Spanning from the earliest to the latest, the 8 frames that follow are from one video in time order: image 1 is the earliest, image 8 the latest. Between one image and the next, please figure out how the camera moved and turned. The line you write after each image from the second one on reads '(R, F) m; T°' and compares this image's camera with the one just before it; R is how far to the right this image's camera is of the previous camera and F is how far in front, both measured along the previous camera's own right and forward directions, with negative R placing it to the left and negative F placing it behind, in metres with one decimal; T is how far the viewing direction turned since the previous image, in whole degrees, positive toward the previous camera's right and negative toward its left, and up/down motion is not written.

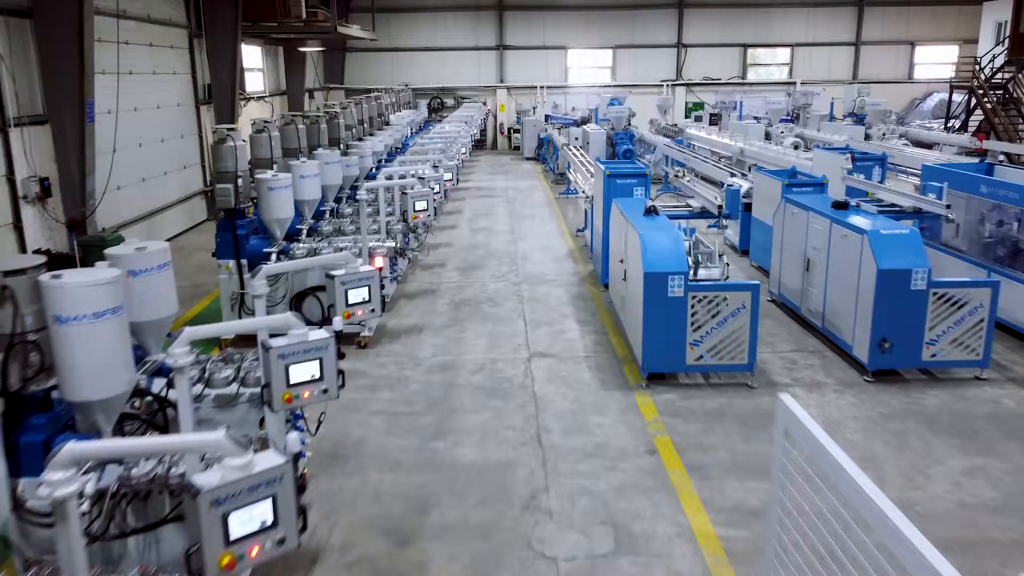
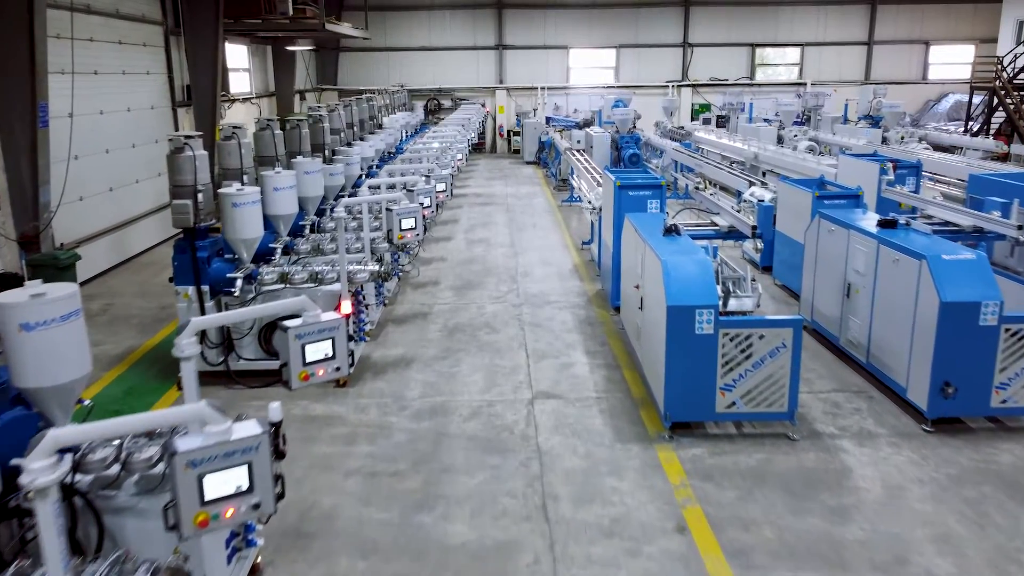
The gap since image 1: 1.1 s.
(0.0, +0.7) m; 0°
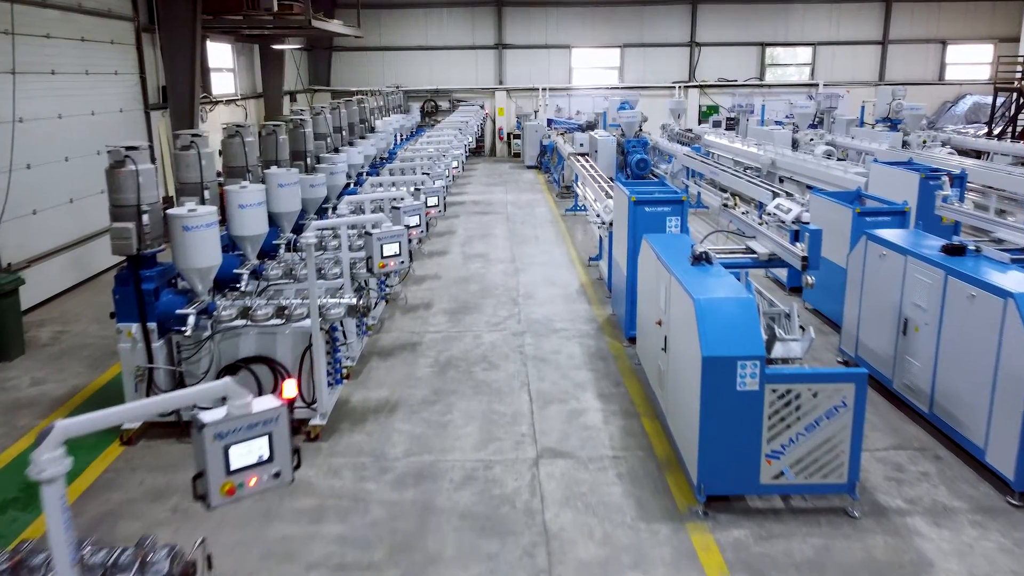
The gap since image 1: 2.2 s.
(0.0, +0.8) m; 0°
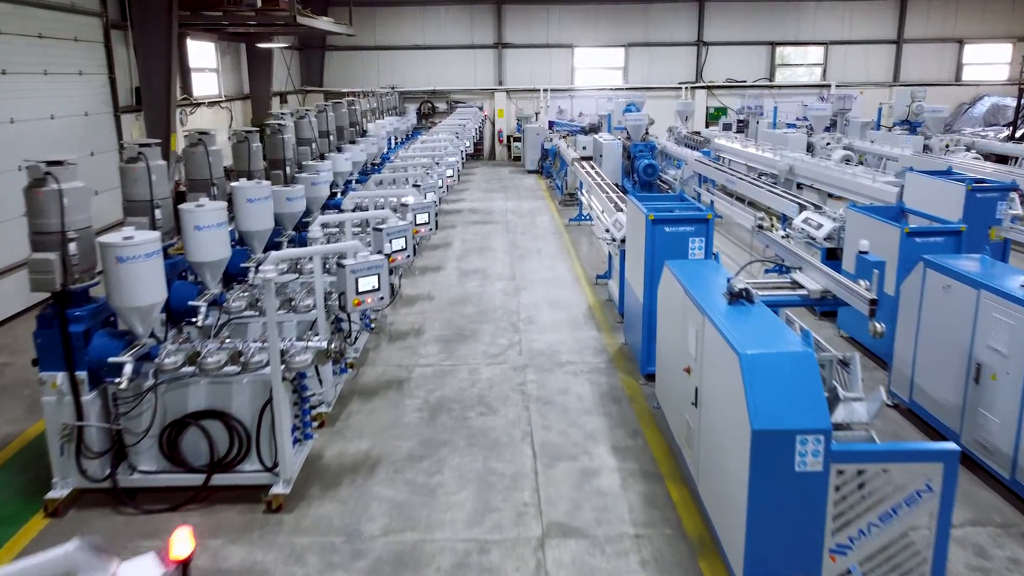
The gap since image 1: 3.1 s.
(0.0, +0.7) m; 0°
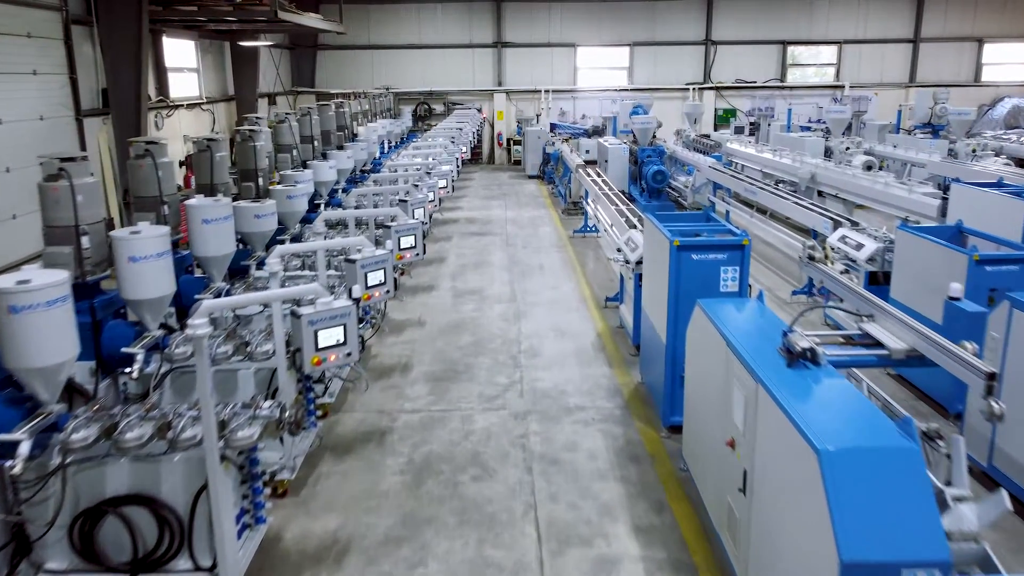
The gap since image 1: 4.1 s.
(0.0, +0.8) m; 0°
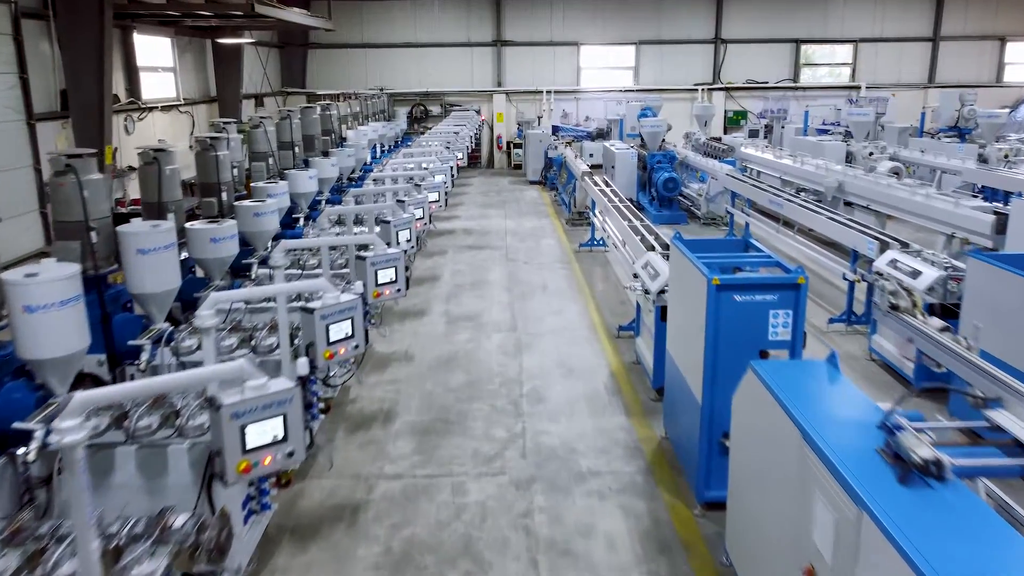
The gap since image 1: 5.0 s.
(0.0, +0.8) m; 0°
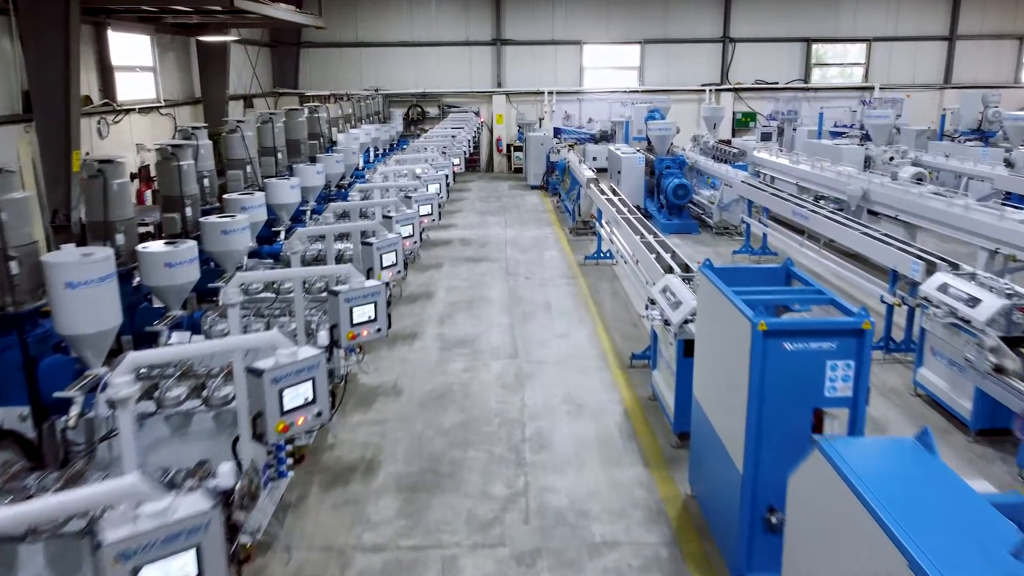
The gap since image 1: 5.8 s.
(0.0, +0.6) m; 0°
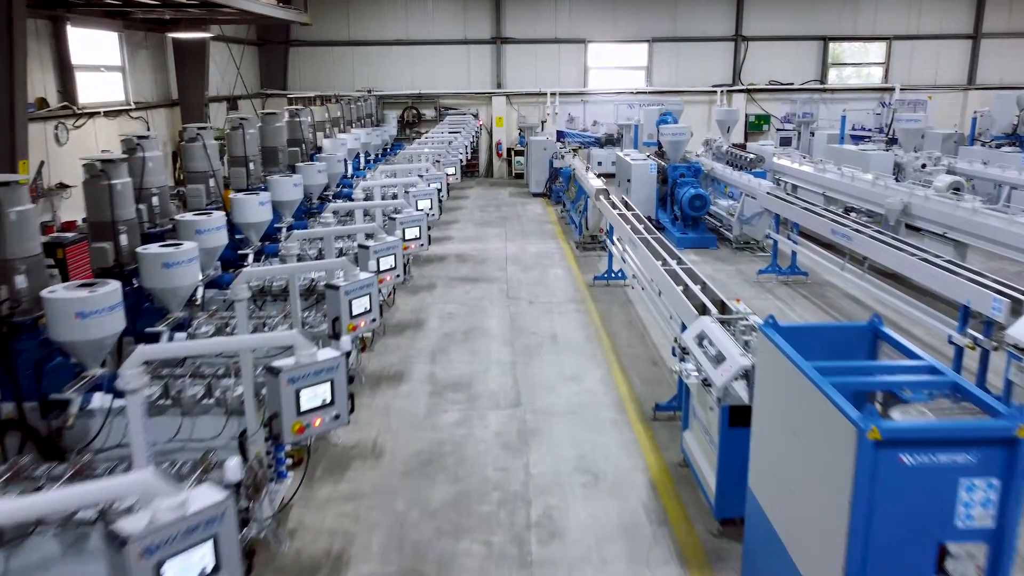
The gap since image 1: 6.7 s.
(0.0, +0.8) m; 0°
